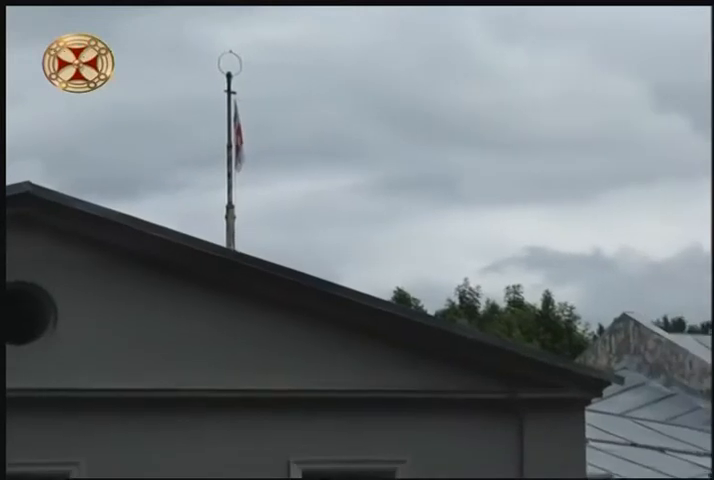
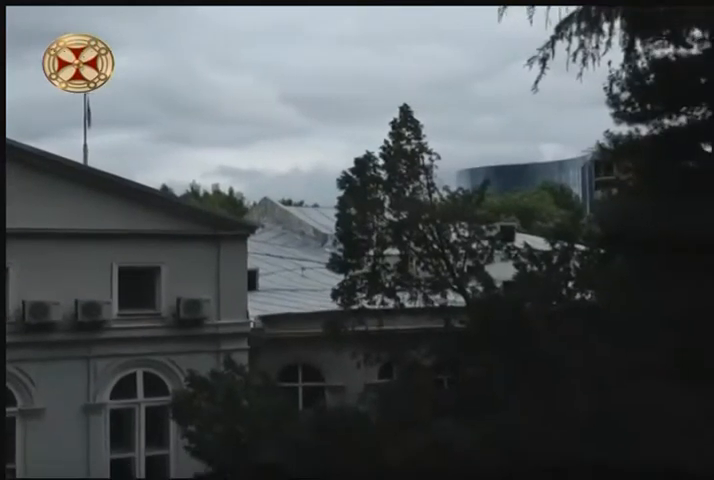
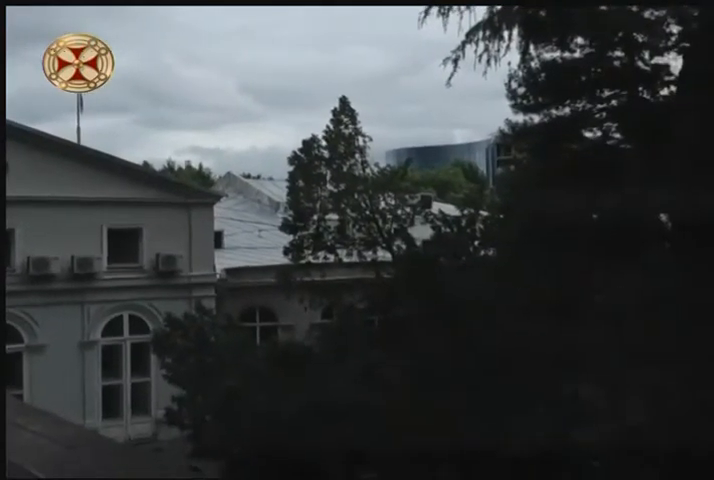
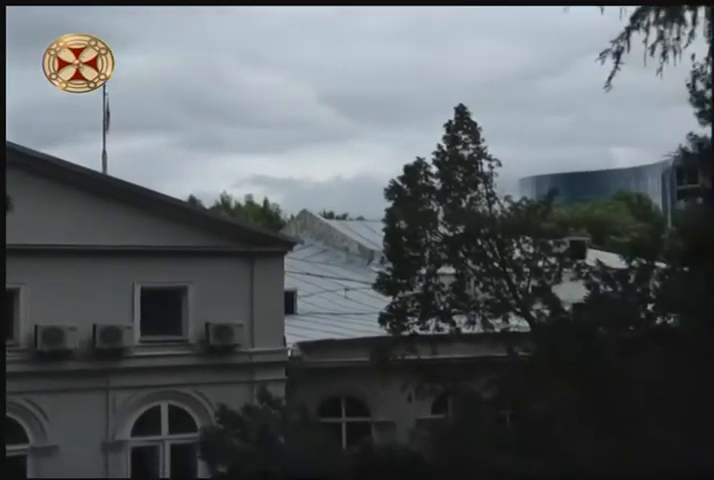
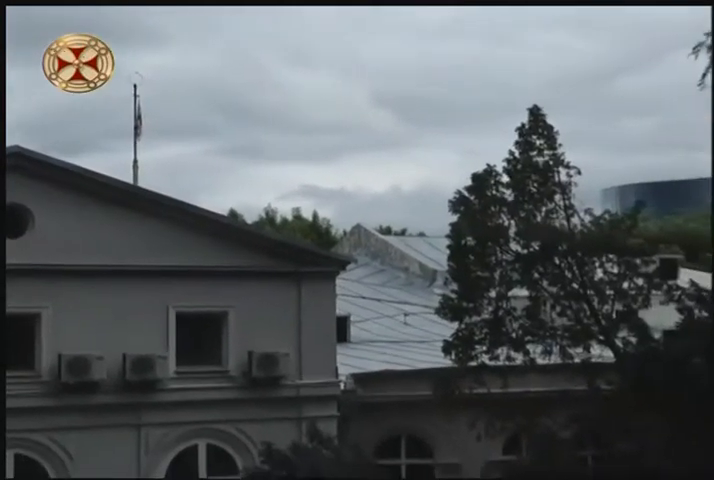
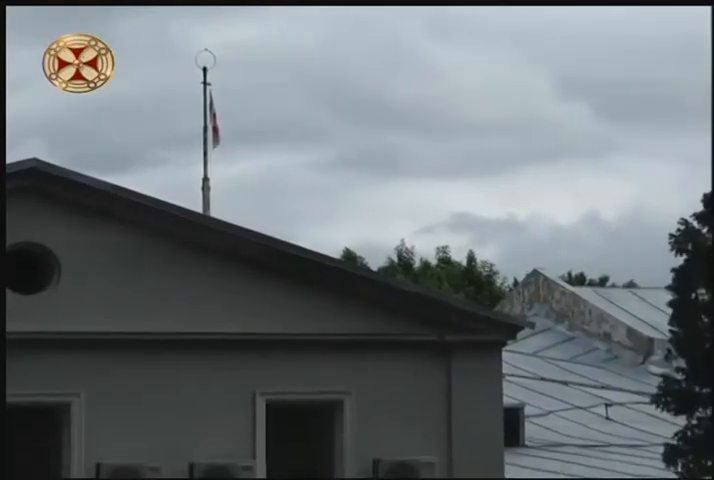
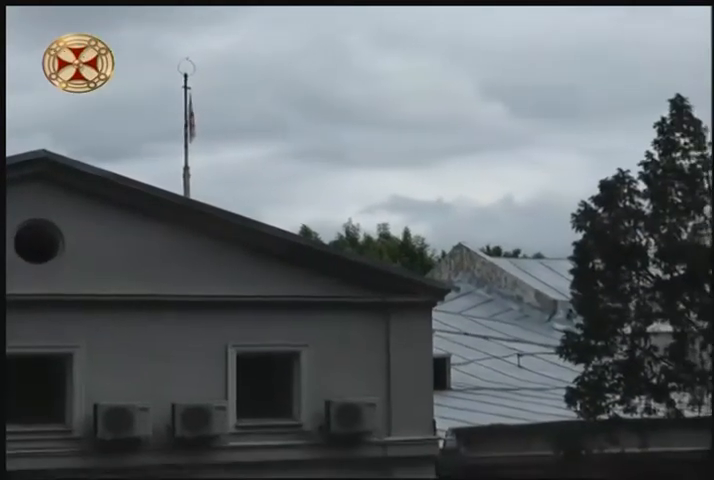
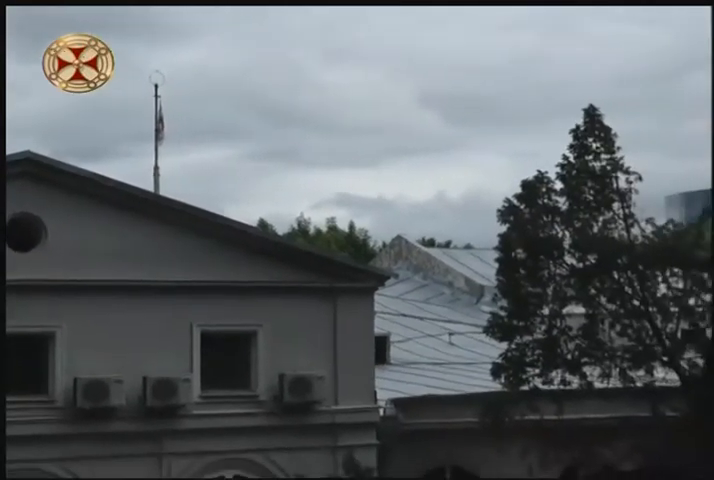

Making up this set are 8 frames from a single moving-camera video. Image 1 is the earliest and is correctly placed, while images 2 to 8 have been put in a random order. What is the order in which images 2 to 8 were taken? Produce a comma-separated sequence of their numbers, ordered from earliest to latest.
6, 7, 8, 5, 4, 2, 3
